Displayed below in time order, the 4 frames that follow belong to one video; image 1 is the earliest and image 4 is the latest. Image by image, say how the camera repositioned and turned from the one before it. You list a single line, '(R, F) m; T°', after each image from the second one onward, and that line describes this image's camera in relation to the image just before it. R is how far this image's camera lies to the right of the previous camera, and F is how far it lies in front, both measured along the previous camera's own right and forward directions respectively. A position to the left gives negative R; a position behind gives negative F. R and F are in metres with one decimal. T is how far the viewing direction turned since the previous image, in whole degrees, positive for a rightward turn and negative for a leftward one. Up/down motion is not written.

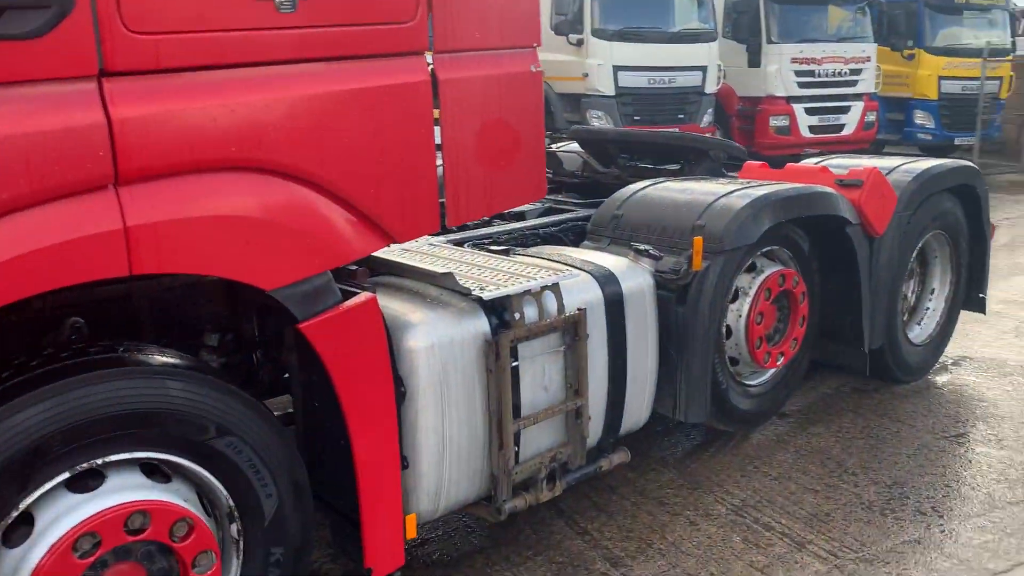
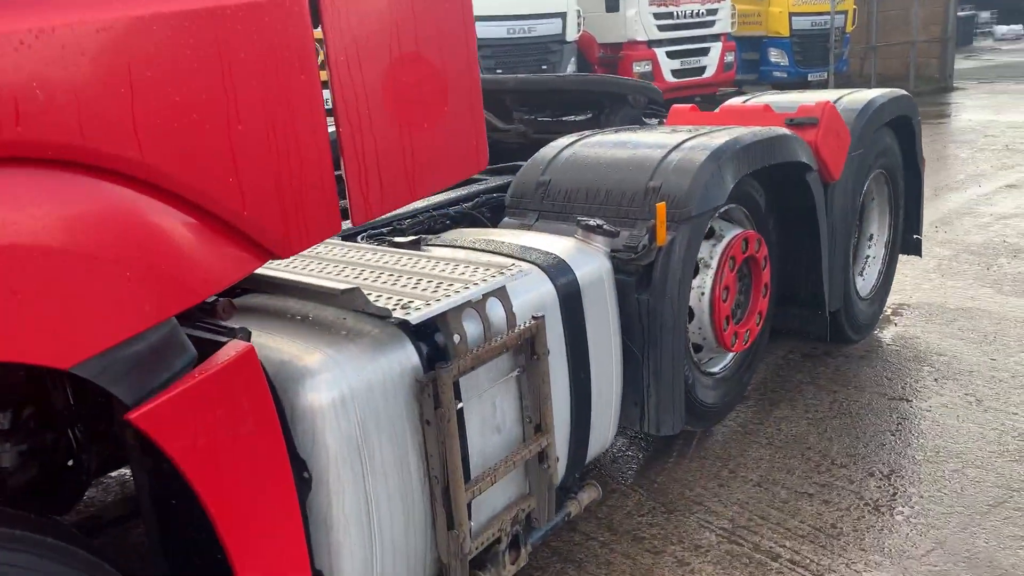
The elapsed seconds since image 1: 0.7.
(-0.1, +0.7) m; +9°
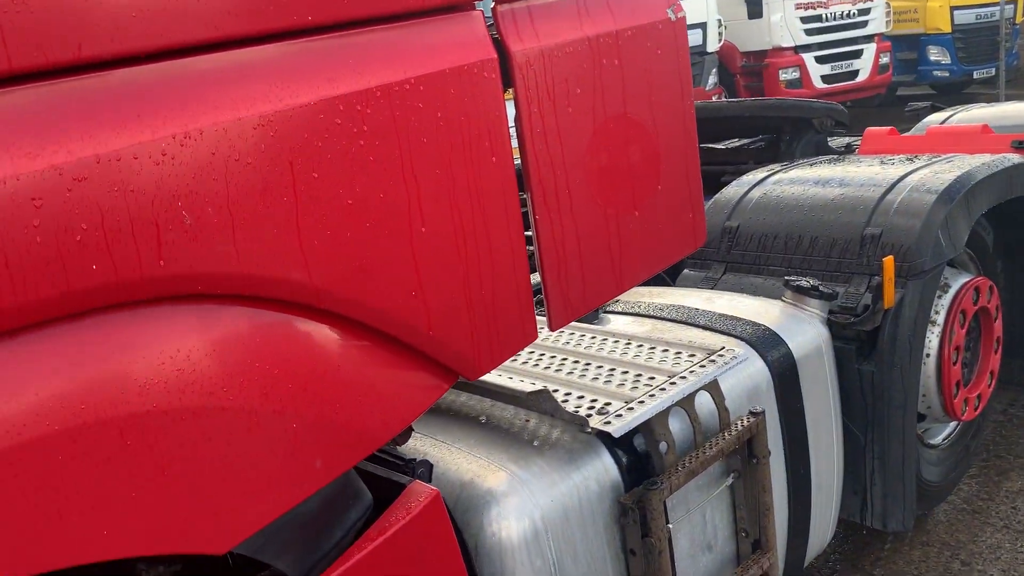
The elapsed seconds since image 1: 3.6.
(-0.1, +0.3) m; -9°
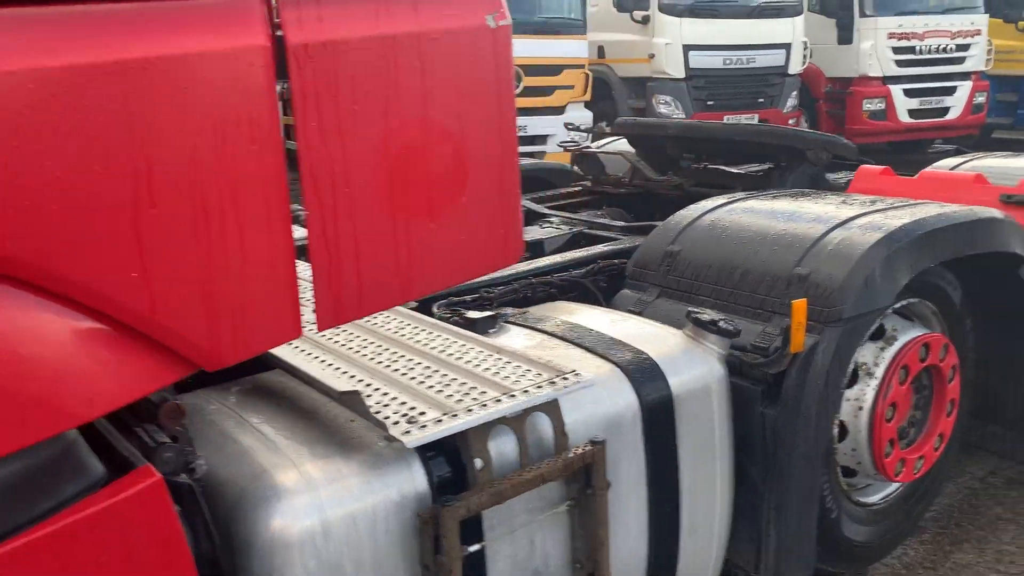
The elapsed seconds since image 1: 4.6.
(+0.4, +0.1) m; -5°
